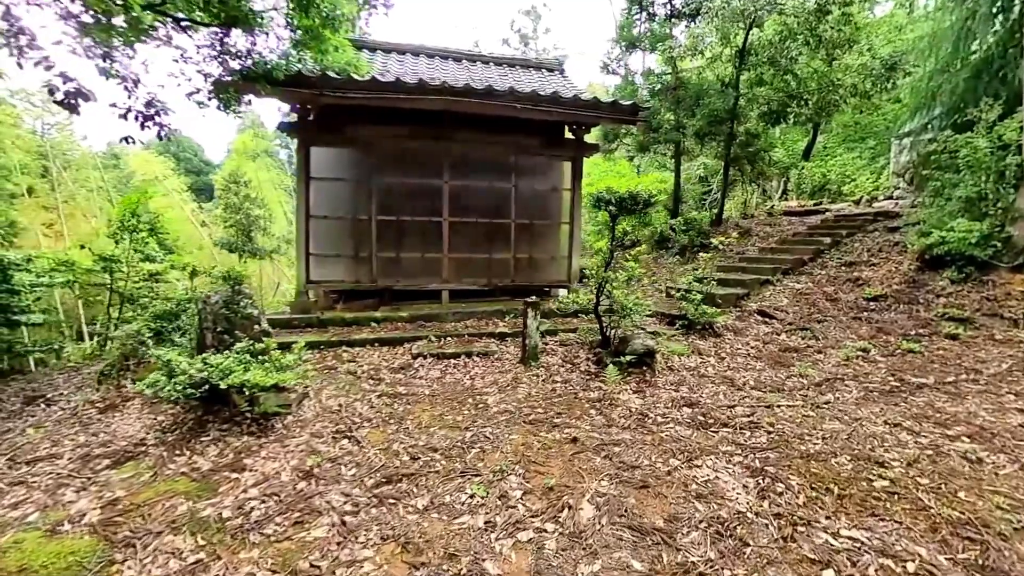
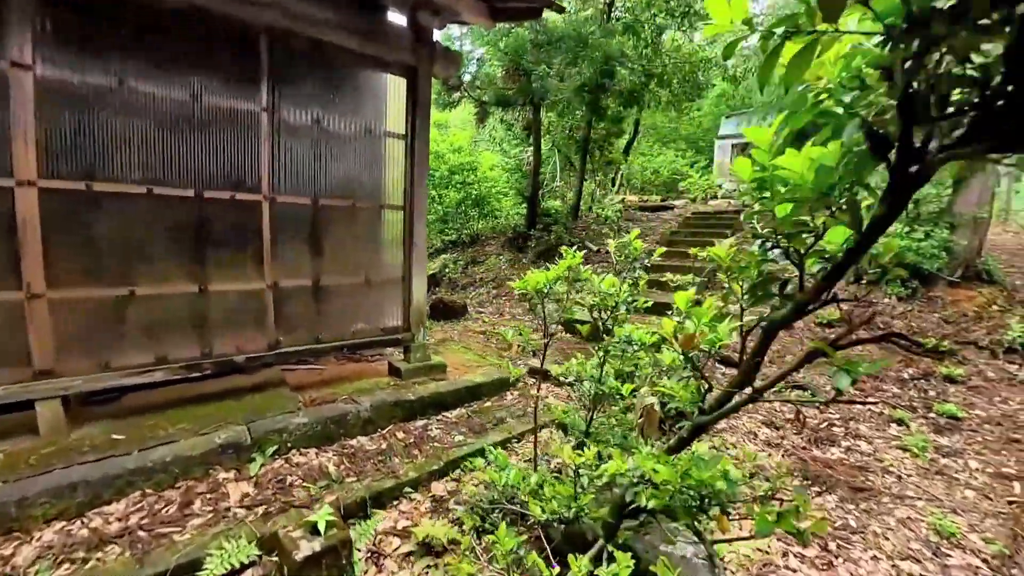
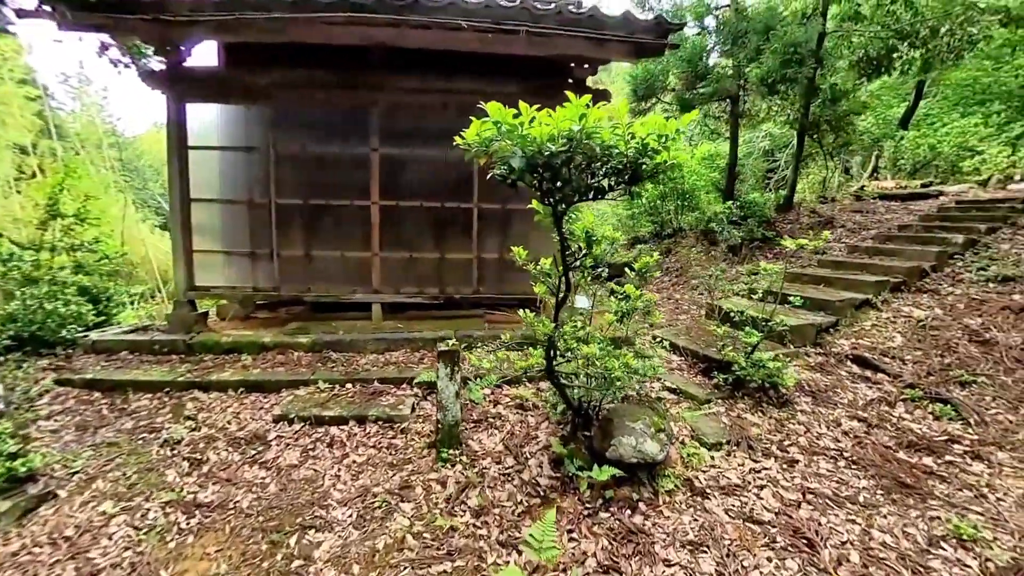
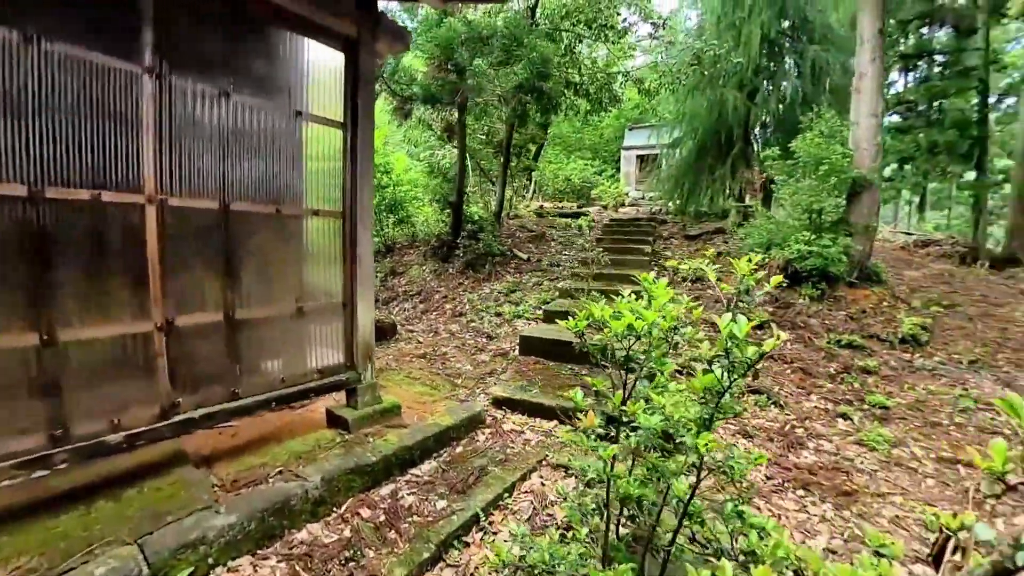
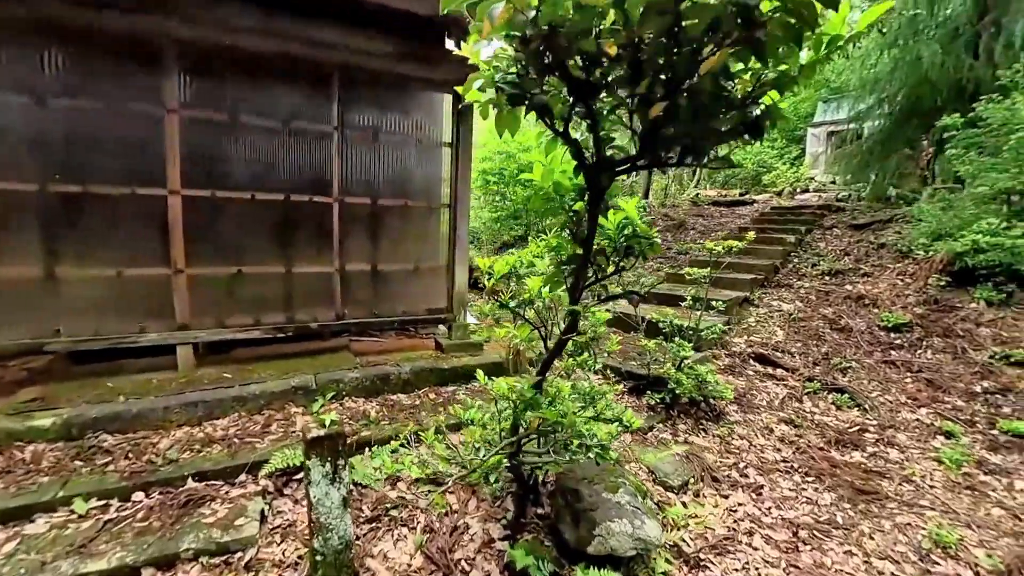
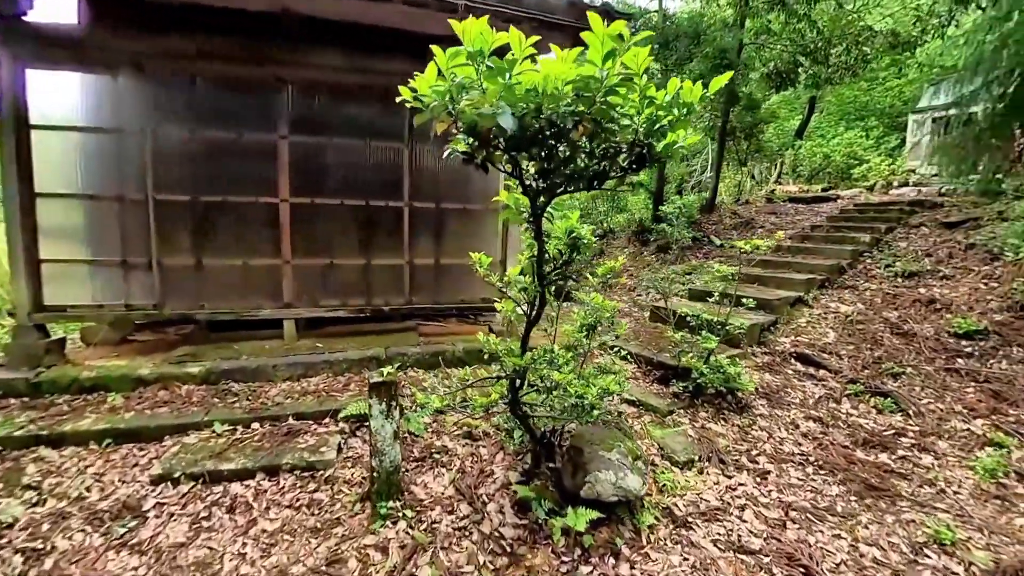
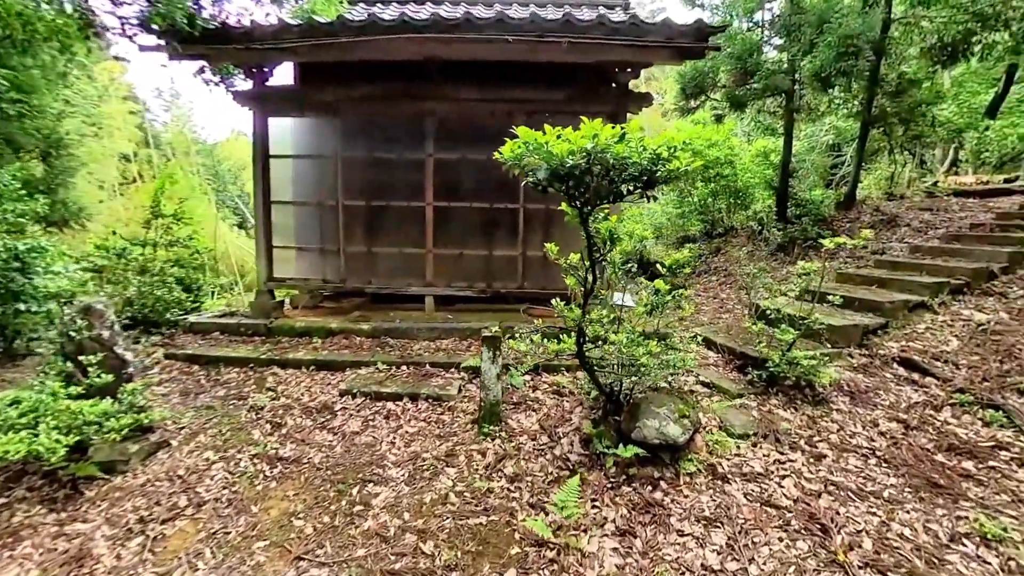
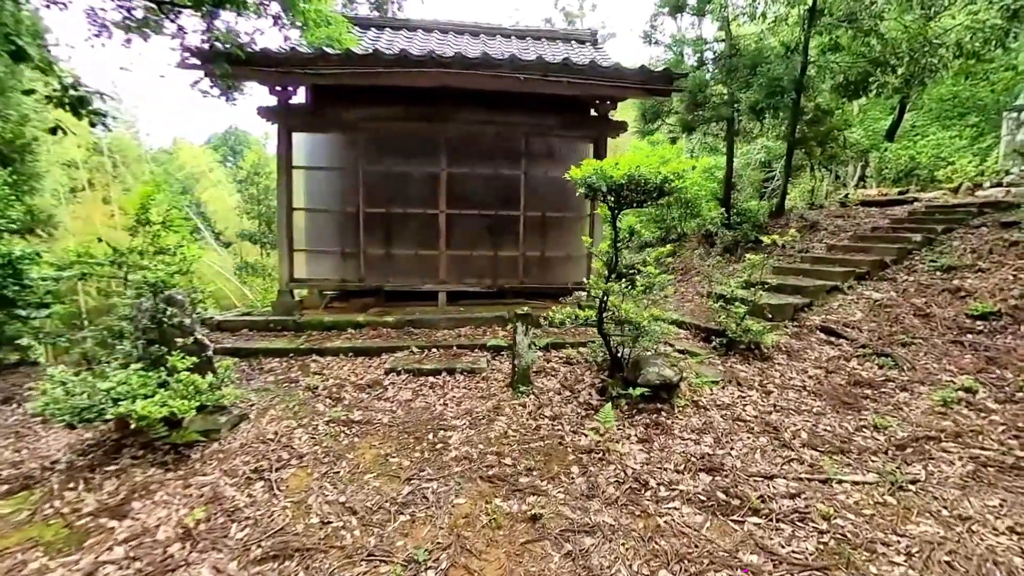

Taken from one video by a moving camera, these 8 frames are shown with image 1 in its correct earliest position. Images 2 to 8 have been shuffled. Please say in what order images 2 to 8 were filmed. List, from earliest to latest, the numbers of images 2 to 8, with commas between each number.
8, 7, 3, 6, 5, 2, 4
